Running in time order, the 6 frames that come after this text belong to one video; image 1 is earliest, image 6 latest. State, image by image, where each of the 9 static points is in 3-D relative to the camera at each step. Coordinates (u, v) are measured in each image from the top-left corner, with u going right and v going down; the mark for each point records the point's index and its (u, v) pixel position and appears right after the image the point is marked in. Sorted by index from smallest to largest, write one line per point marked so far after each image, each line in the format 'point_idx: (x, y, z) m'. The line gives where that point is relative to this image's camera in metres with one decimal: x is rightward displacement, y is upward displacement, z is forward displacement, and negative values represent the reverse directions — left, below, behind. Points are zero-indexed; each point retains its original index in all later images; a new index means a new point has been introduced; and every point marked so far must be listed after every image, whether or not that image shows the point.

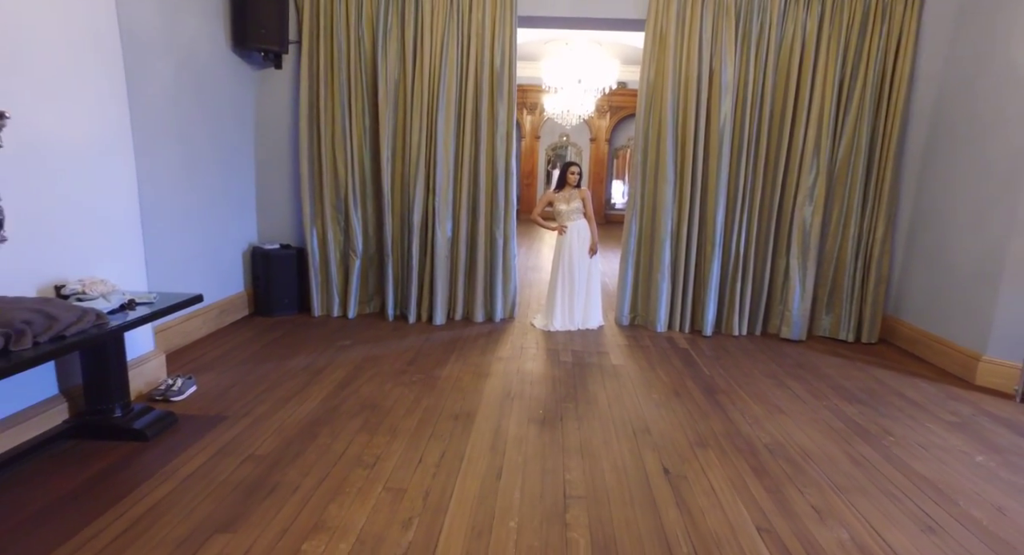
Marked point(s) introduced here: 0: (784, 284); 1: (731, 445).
0: (+2.1, 0.0, +4.1) m
1: (+1.0, -0.8, +2.5) m
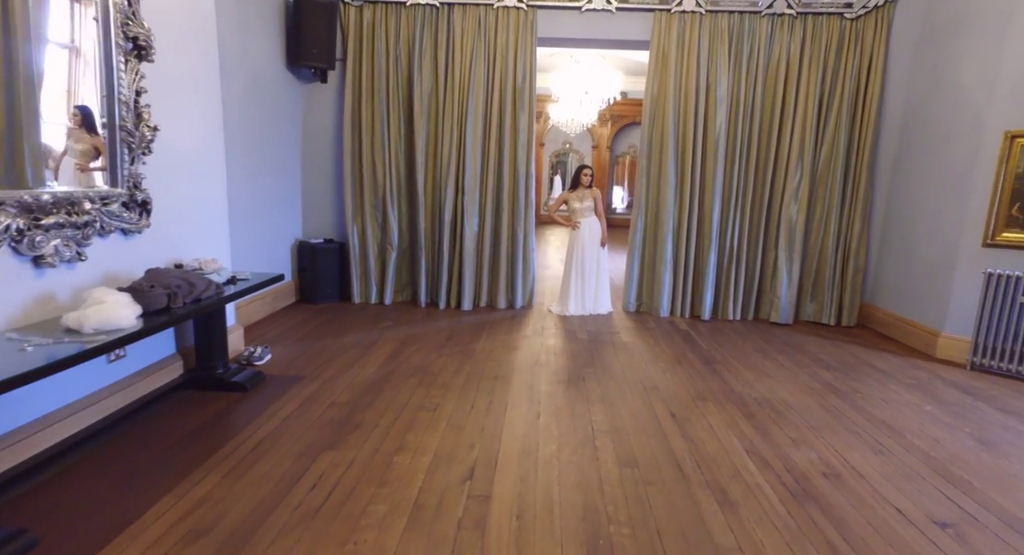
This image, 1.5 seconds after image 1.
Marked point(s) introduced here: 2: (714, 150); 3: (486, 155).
0: (+2.3, 0.0, +4.7) m
1: (+1.2, -0.7, +3.1) m
2: (+1.7, +1.1, +4.5) m
3: (-0.2, +1.1, +4.7) m
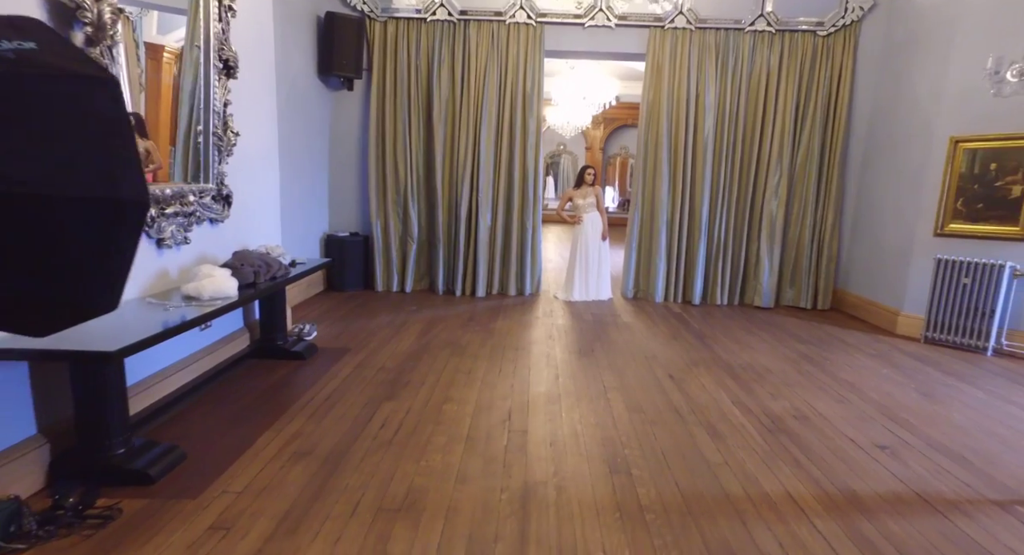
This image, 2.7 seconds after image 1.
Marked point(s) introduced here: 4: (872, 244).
0: (+2.4, +0.1, +5.2) m
1: (+1.4, -0.6, +3.6) m
2: (+1.8, +1.2, +5.0) m
3: (-0.1, +1.2, +5.2) m
4: (+3.2, +0.3, +4.8) m
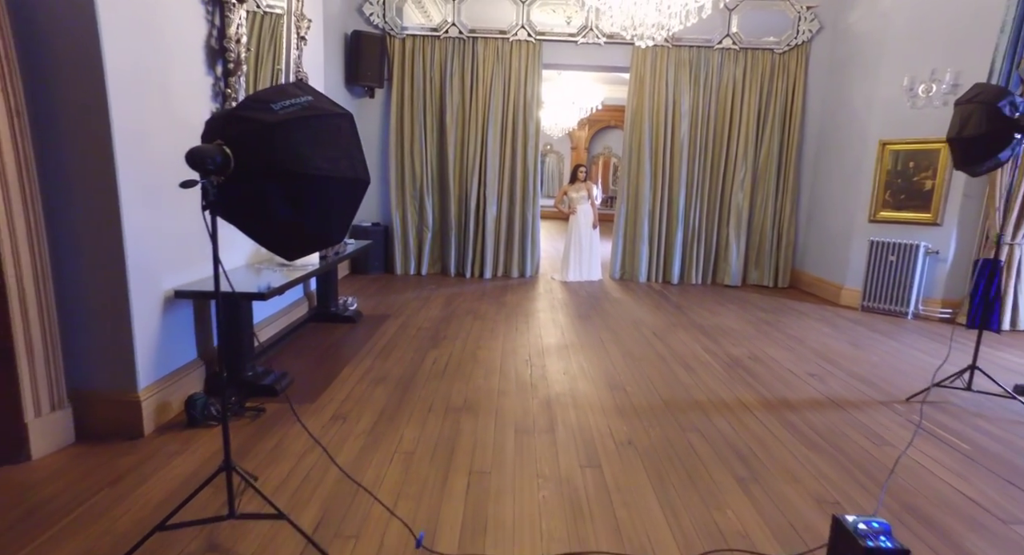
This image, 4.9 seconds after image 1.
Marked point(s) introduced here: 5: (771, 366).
0: (+2.4, +0.3, +6.1) m
1: (+1.4, -0.4, +4.4) m
2: (+1.8, +1.4, +5.9) m
3: (-0.1, +1.4, +6.0) m
4: (+3.2, +0.5, +5.7) m
5: (+1.7, -0.6, +3.5) m
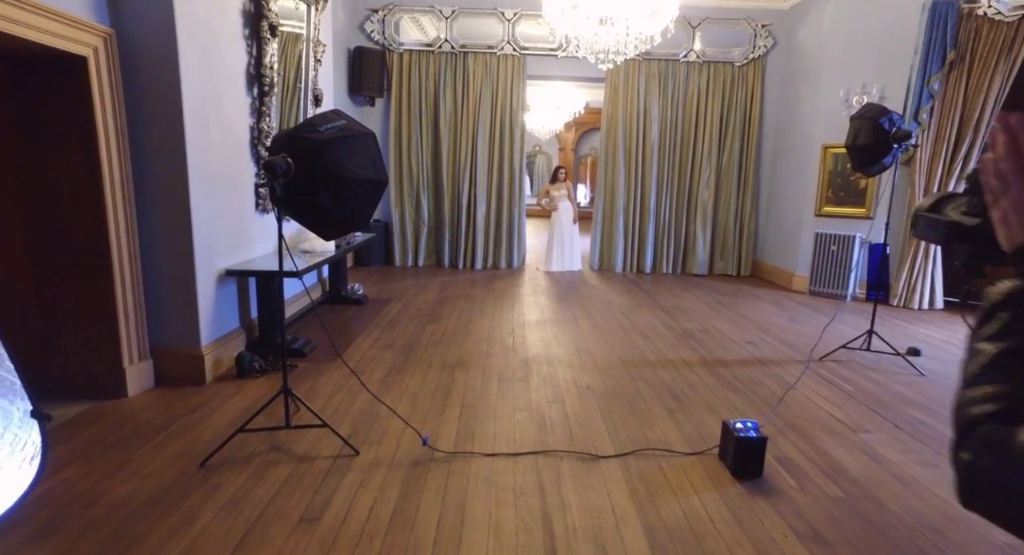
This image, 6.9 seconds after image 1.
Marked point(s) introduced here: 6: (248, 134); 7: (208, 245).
0: (+2.3, +0.5, +6.7) m
1: (+1.3, -0.3, +5.0) m
2: (+1.7, +1.5, +6.5) m
3: (-0.3, +1.5, +6.6) m
4: (+3.1, +0.6, +6.3) m
5: (+1.6, -0.4, +4.1) m
6: (-1.6, +0.9, +3.3) m
7: (-1.6, +0.2, +2.8) m
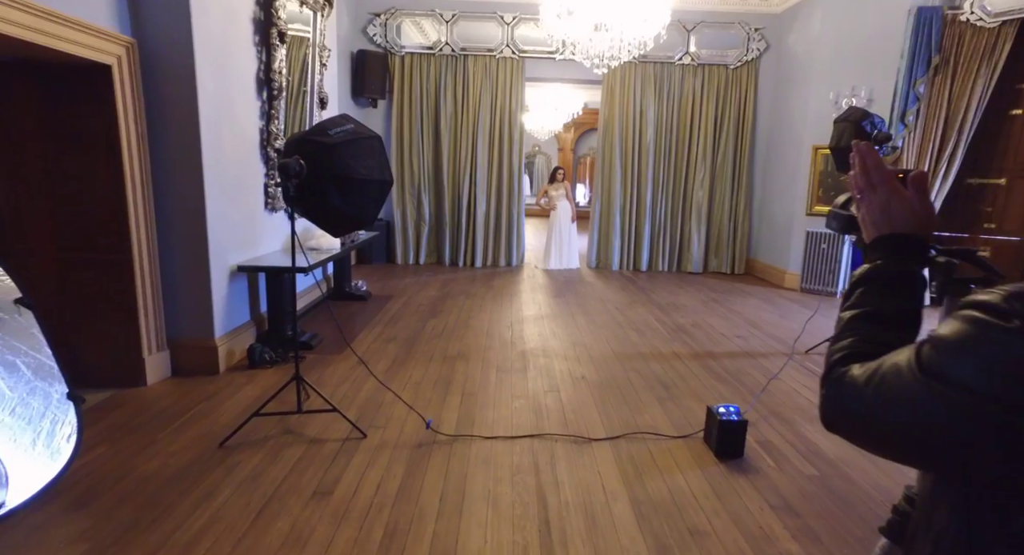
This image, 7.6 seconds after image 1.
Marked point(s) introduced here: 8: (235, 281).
0: (+2.3, +0.5, +6.9) m
1: (+1.3, -0.2, +5.2) m
2: (+1.7, +1.5, +6.7) m
3: (-0.3, +1.5, +6.8) m
4: (+3.1, +0.7, +6.5) m
5: (+1.5, -0.4, +4.3) m
6: (-1.6, +0.9, +3.4) m
7: (-1.6, +0.2, +3.0) m
8: (-1.6, 0.0, +3.2) m
